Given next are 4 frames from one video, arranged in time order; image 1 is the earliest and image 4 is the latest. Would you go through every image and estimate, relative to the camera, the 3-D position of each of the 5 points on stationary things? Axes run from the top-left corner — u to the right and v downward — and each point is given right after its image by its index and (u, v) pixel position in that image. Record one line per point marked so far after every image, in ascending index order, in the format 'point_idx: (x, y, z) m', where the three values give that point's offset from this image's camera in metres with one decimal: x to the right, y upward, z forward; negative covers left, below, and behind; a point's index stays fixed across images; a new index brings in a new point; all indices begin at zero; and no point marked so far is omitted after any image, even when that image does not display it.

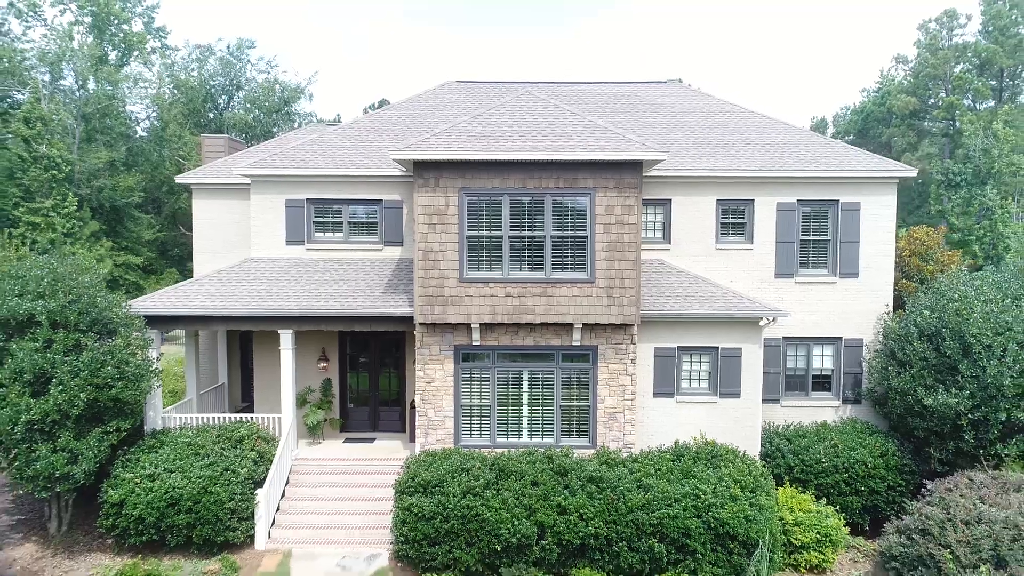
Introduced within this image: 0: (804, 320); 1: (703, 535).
0: (+4.6, -0.5, +11.5) m
1: (+2.3, -2.9, +8.7) m
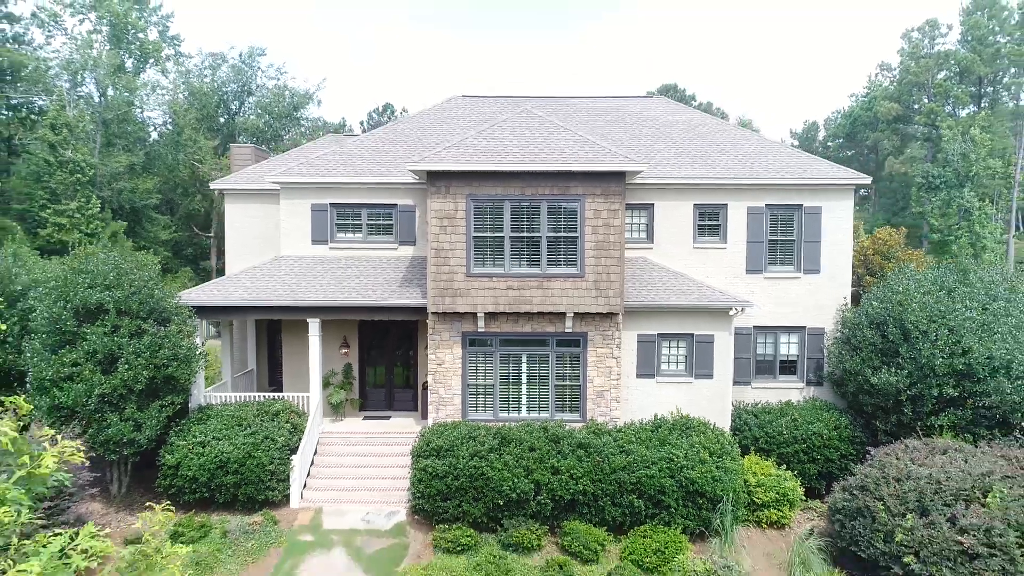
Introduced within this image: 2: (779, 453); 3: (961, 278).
0: (+4.7, -0.4, +13.0) m
1: (+2.3, -2.8, +10.1) m
2: (+4.2, -2.6, +11.5) m
3: (+7.4, +0.1, +12.4) m
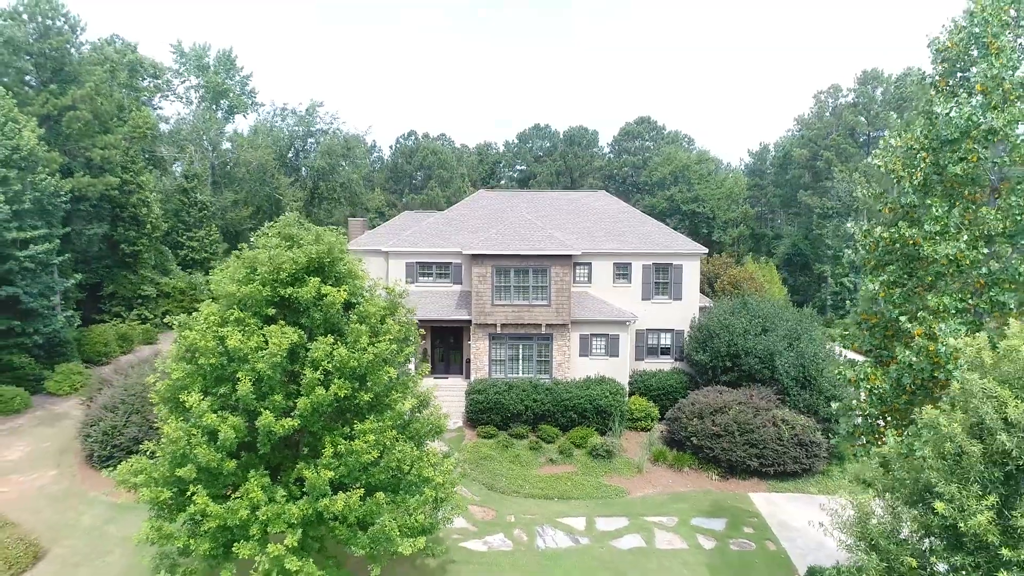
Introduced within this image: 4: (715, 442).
0: (+4.7, -1.1, +23.9) m
1: (+2.4, -3.6, +21.1) m
2: (+4.3, -3.3, +22.5) m
3: (+7.5, -0.6, +23.3) m
4: (+5.5, -4.1, +19.5) m
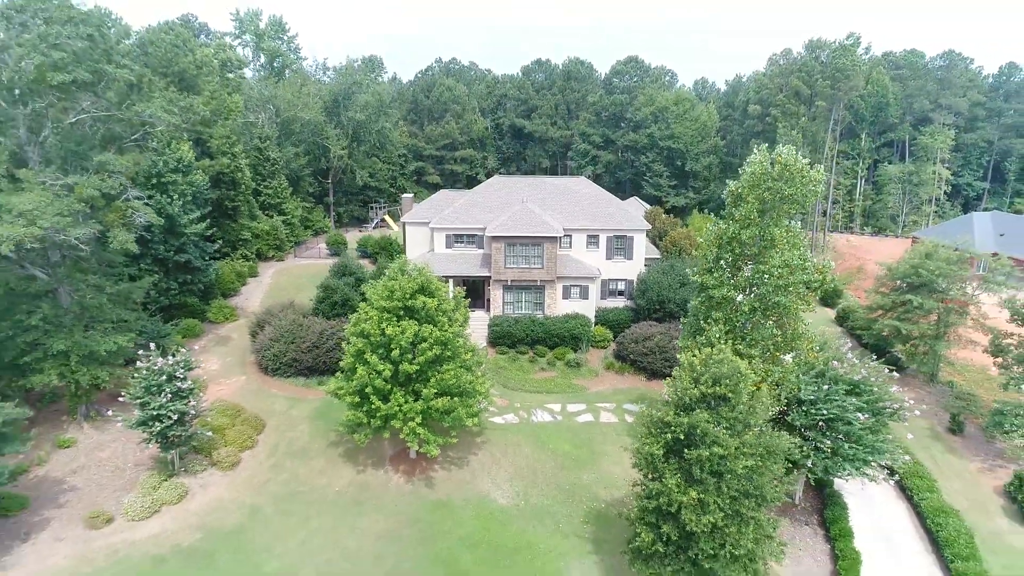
0: (+5.0, +0.7, +35.3) m
1: (+2.7, -2.2, +33.0) m
2: (+4.6, -1.7, +34.3) m
3: (+7.8, +1.1, +34.6) m
4: (+5.8, -3.0, +31.5) m
